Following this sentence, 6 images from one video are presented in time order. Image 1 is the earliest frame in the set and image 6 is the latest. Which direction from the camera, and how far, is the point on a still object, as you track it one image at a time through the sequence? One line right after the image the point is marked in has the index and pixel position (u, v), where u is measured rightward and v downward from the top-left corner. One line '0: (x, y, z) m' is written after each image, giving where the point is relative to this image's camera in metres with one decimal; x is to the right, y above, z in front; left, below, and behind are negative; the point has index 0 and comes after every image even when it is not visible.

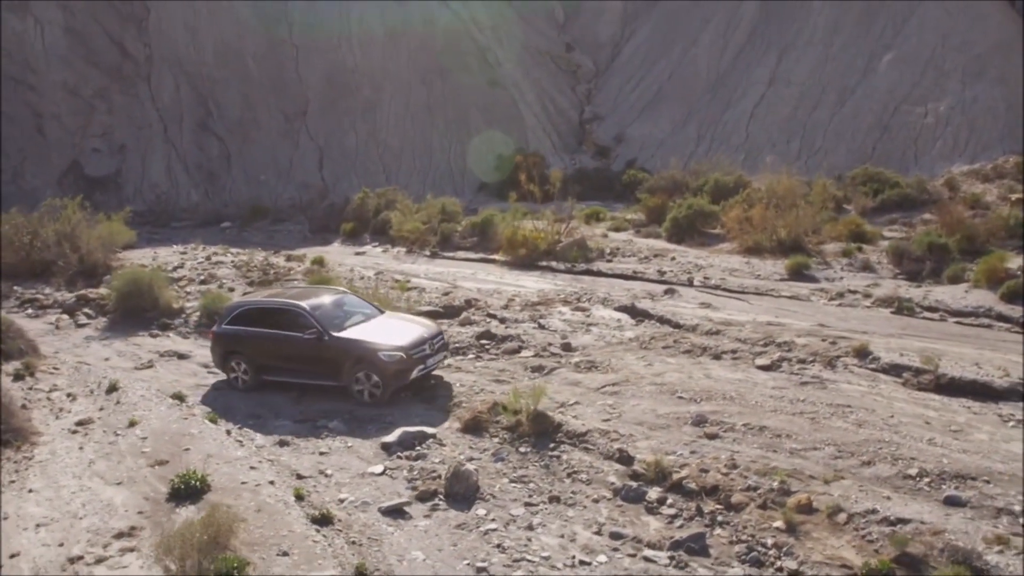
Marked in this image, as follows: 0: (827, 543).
0: (+3.0, -2.4, +8.3) m
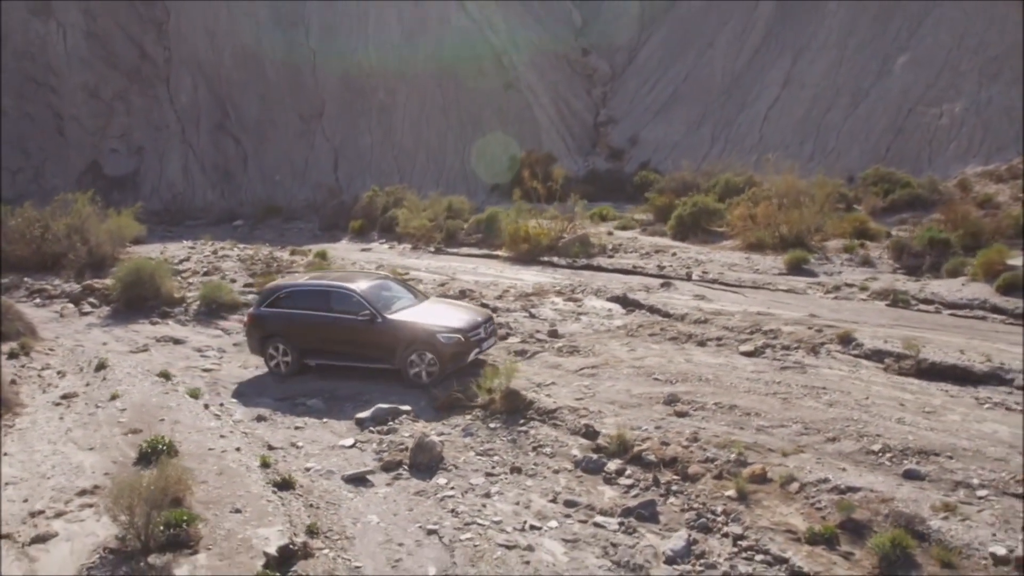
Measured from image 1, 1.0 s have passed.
0: (+2.5, -2.1, +8.4) m
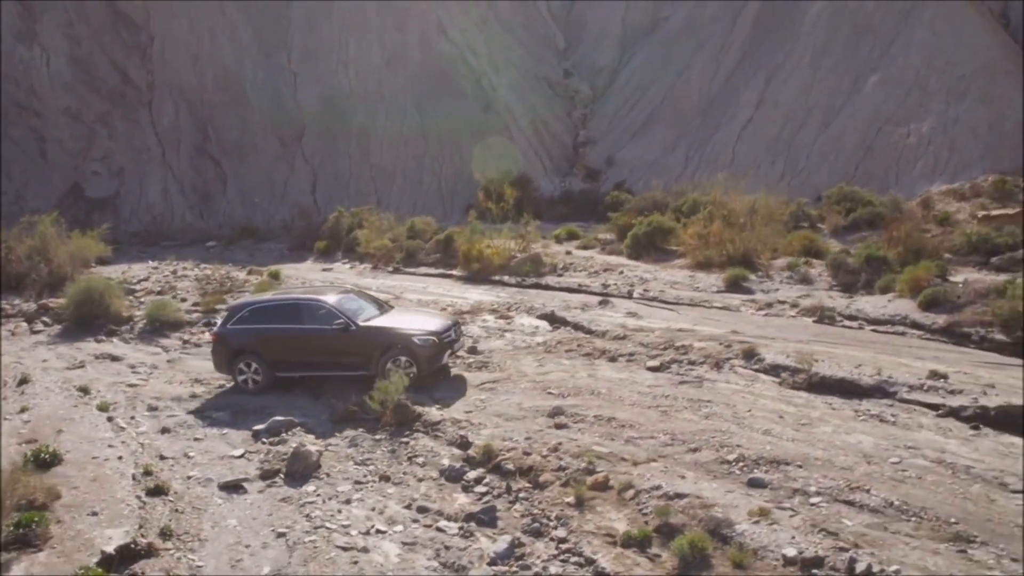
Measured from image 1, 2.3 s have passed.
0: (+0.9, -2.3, +8.8) m
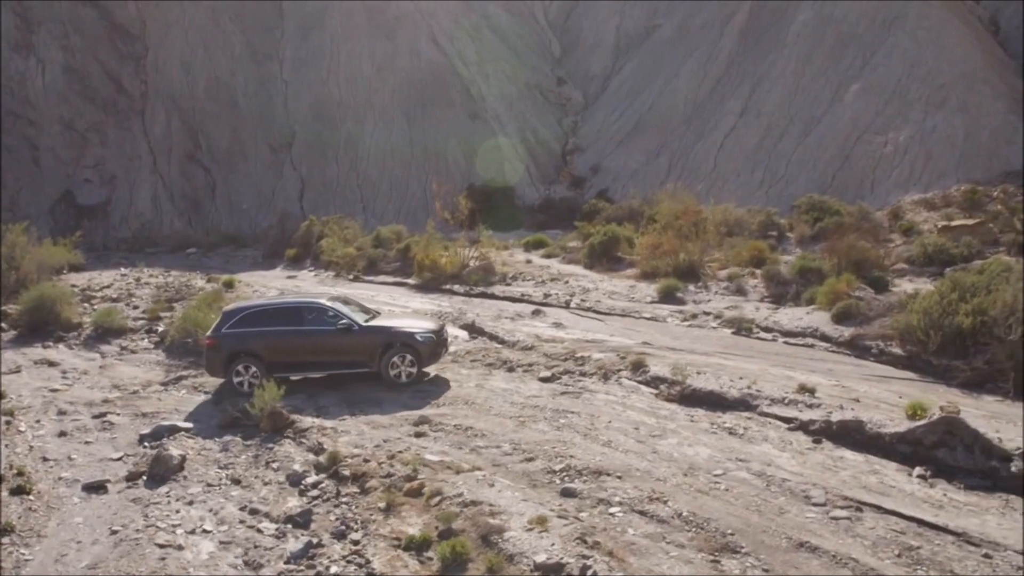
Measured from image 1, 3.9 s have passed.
0: (-1.1, -2.5, +9.4) m
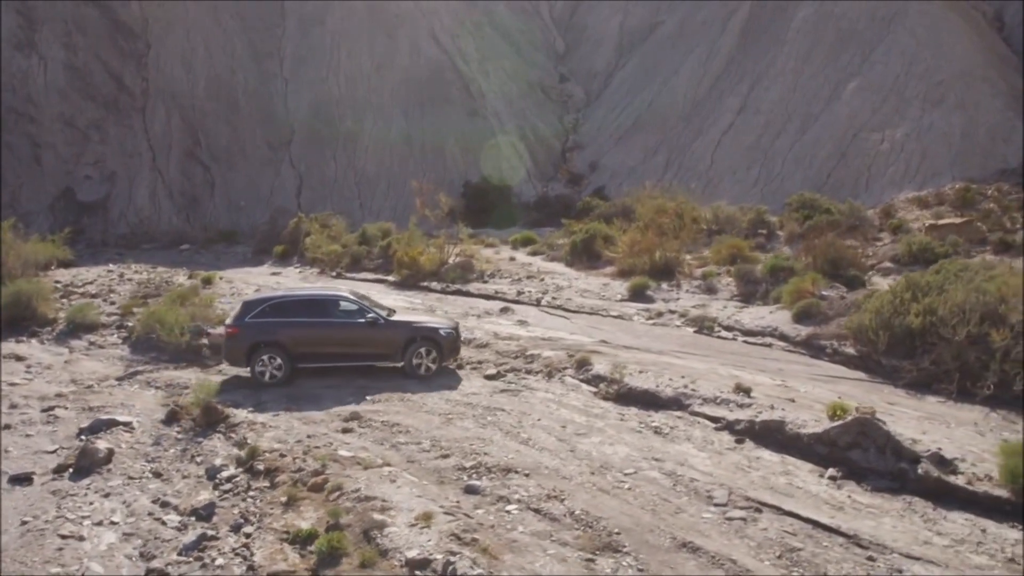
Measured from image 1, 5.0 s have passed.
0: (-2.3, -2.4, +9.5) m
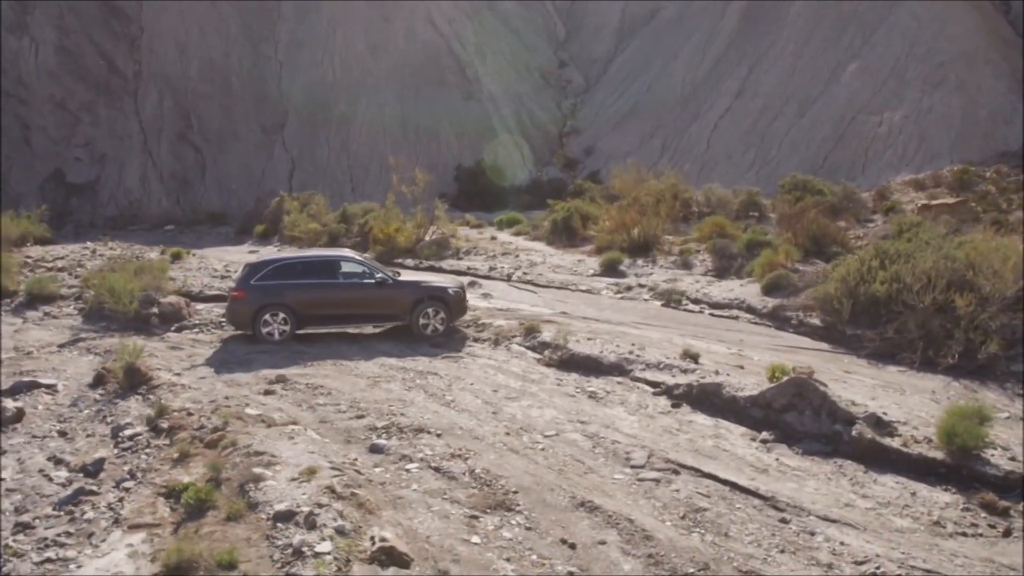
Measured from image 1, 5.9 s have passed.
0: (-3.3, -1.9, +9.0) m
